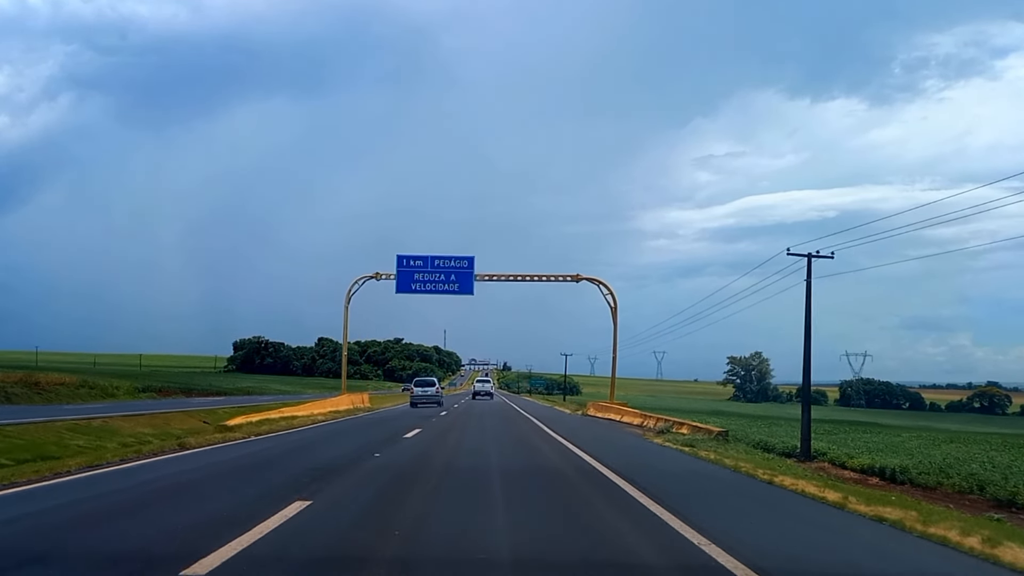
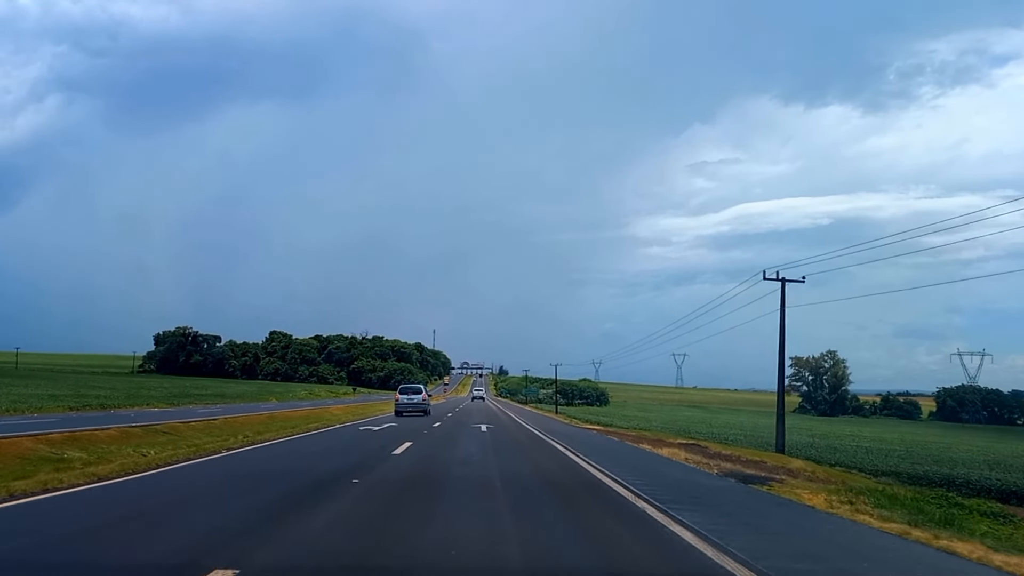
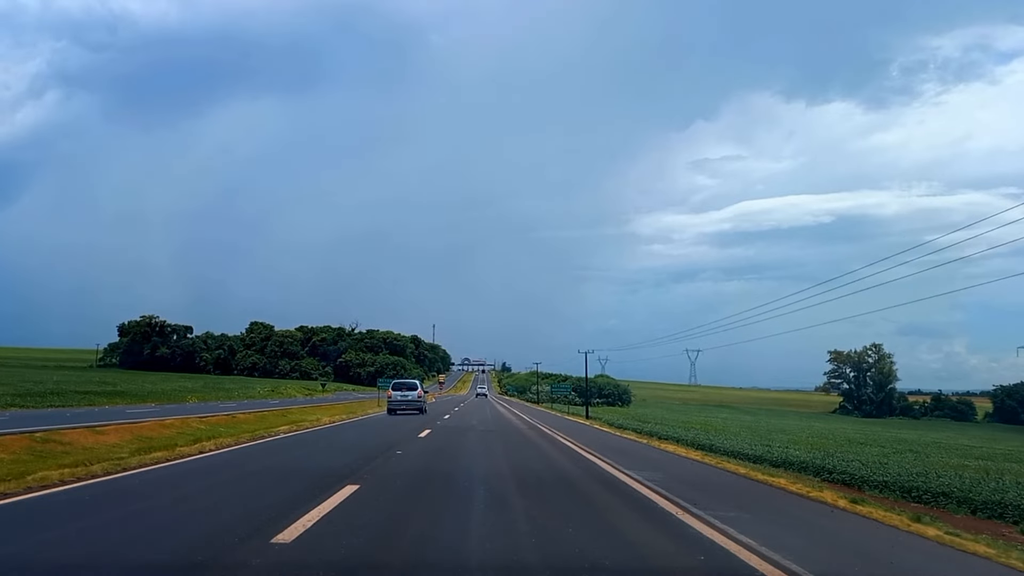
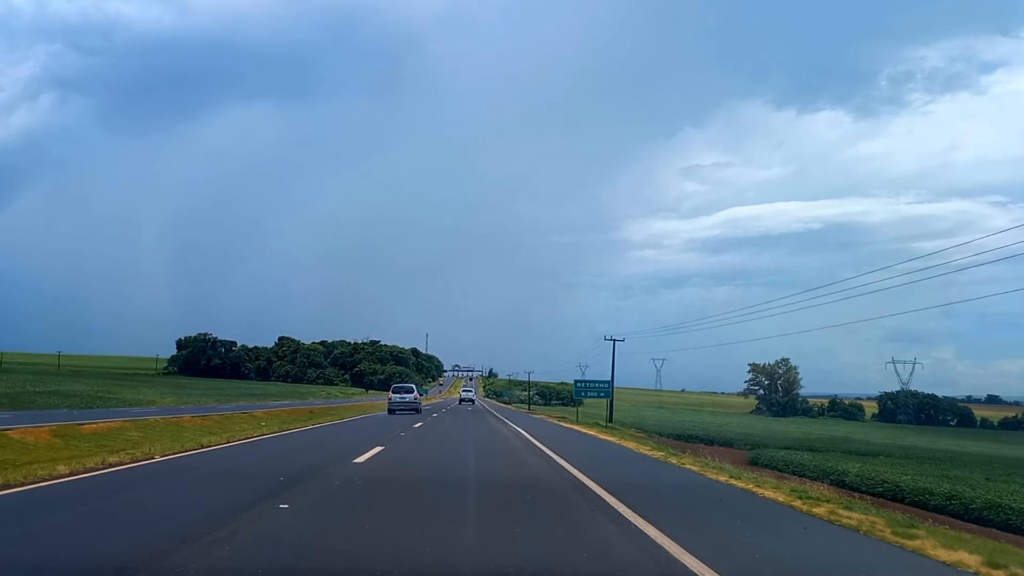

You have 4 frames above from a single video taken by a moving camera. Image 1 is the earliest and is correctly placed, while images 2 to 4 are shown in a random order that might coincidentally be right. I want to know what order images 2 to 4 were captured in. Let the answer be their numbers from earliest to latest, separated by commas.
4, 2, 3
